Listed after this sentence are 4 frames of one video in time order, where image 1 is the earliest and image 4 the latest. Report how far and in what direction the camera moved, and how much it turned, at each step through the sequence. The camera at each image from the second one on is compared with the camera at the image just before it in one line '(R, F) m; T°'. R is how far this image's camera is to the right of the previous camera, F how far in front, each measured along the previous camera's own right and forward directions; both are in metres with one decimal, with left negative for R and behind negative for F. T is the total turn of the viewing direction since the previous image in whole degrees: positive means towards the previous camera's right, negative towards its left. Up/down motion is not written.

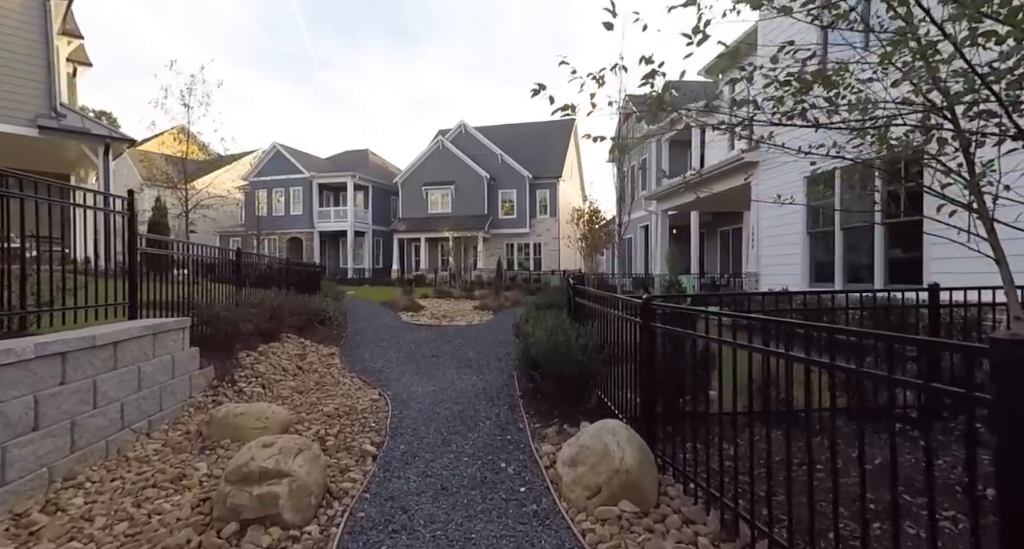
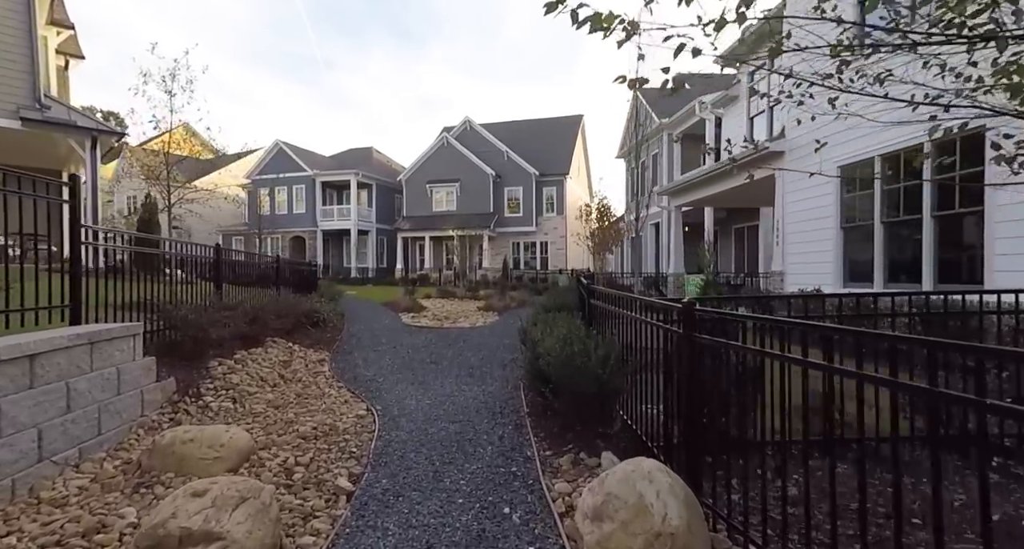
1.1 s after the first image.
(0.0, +0.7) m; -1°
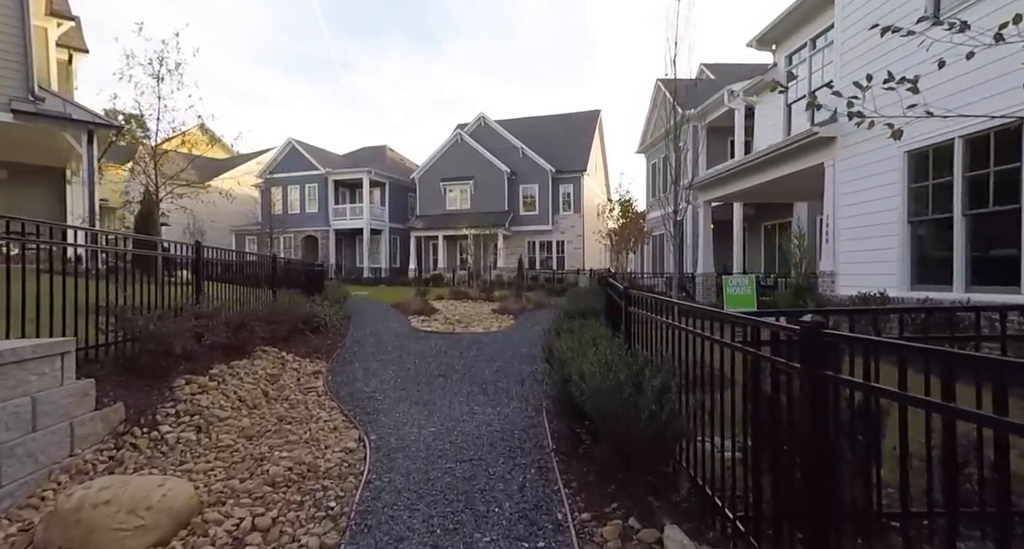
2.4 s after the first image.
(-0.1, +0.9) m; -2°
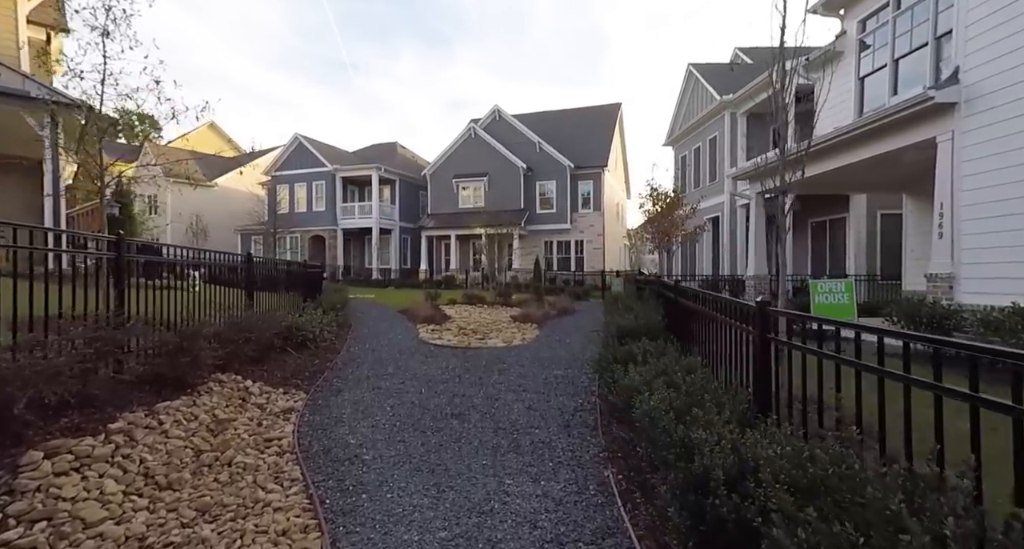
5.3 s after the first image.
(-0.3, +1.7) m; -1°
